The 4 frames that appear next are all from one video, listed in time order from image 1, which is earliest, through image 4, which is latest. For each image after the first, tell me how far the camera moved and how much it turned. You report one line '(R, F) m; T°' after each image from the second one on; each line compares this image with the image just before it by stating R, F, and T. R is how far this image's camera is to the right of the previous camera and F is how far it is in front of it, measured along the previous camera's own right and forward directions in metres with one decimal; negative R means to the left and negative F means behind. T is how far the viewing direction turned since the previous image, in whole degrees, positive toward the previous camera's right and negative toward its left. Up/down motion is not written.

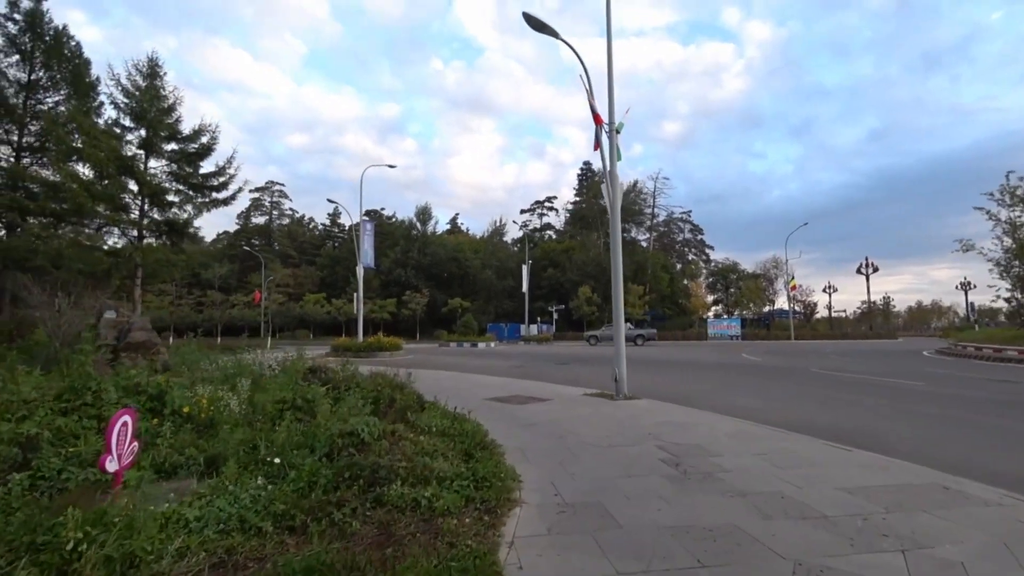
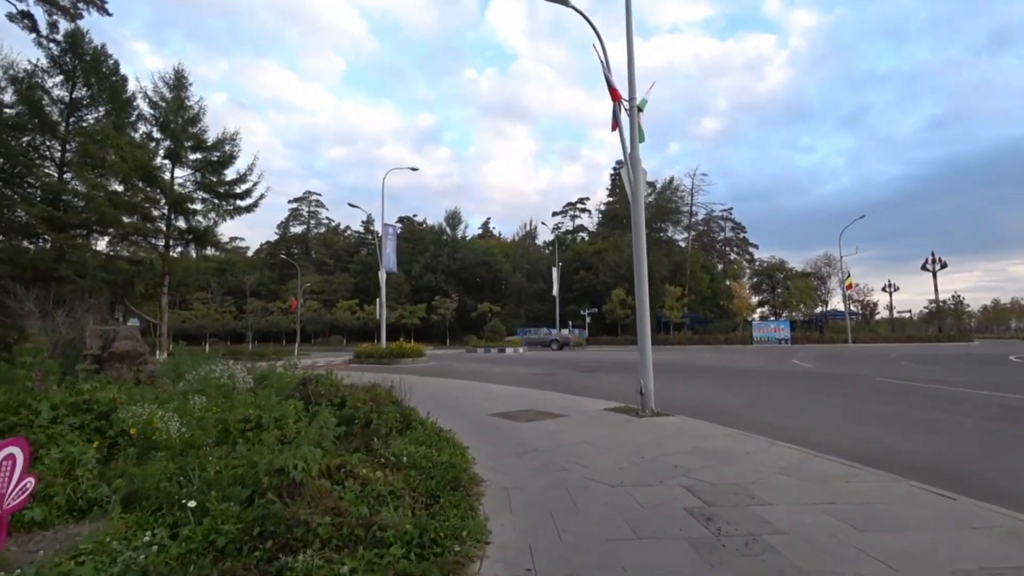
(+0.7, +1.4) m; -4°
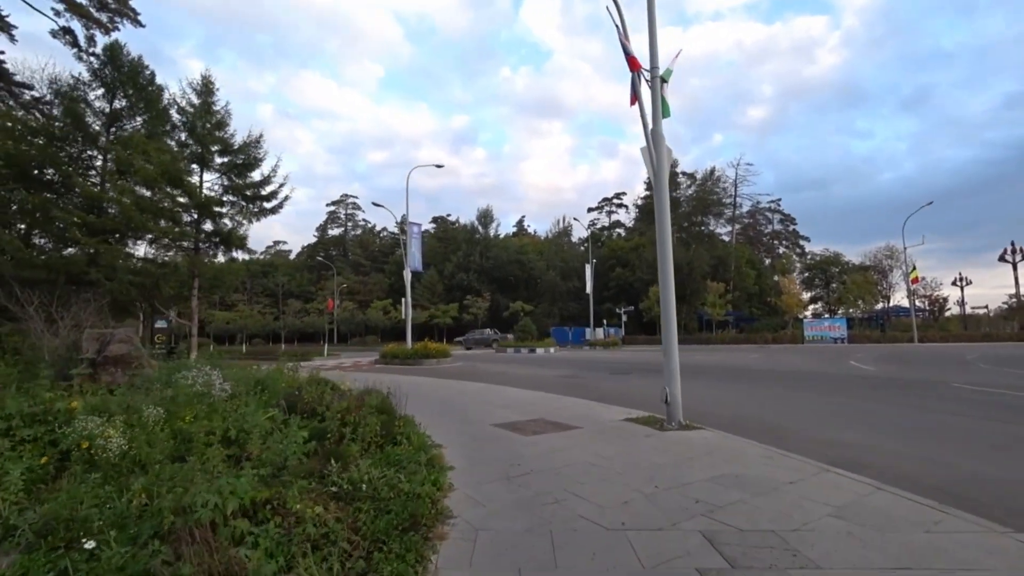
(+0.7, +1.1) m; -5°
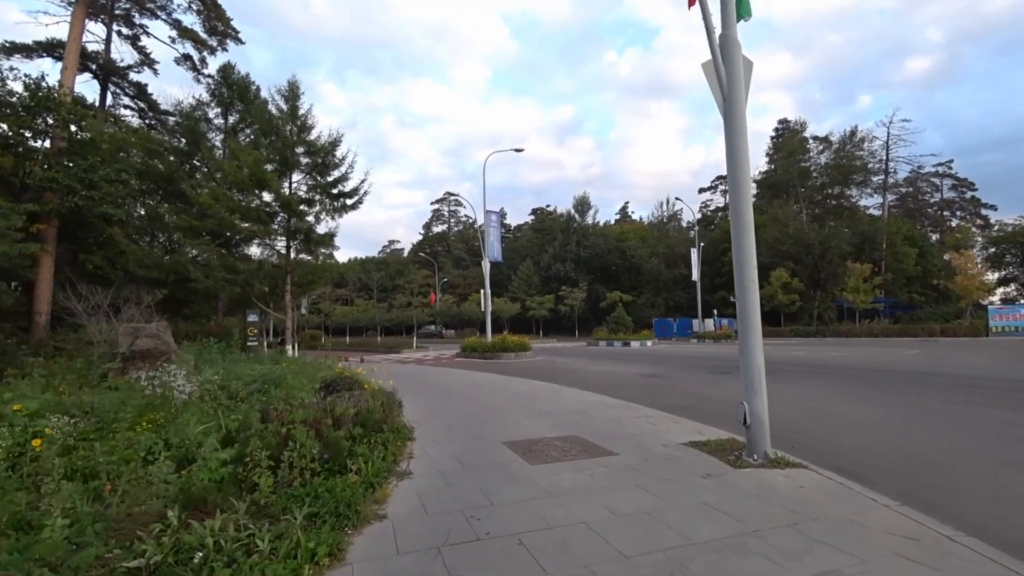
(+1.5, +2.4) m; -13°
